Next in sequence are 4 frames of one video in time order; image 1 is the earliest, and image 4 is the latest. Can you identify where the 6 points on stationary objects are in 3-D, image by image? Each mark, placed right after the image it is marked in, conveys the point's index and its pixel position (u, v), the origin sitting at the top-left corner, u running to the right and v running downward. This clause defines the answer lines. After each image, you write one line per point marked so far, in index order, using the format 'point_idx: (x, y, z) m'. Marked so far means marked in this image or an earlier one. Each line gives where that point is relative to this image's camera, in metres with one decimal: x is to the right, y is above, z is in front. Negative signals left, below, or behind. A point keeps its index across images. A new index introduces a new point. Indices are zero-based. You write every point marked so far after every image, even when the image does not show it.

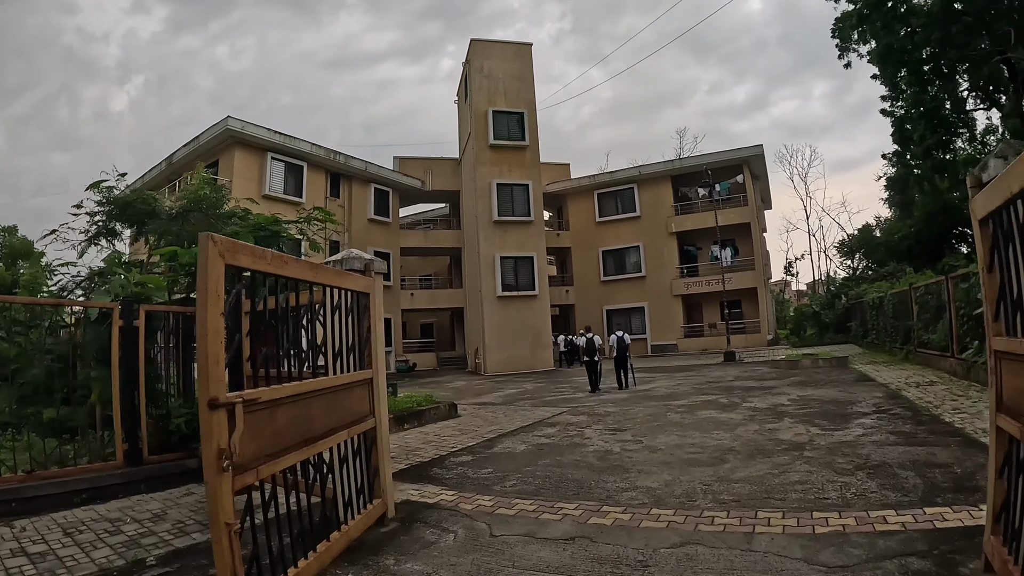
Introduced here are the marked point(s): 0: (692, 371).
0: (+5.2, -2.4, +17.8) m
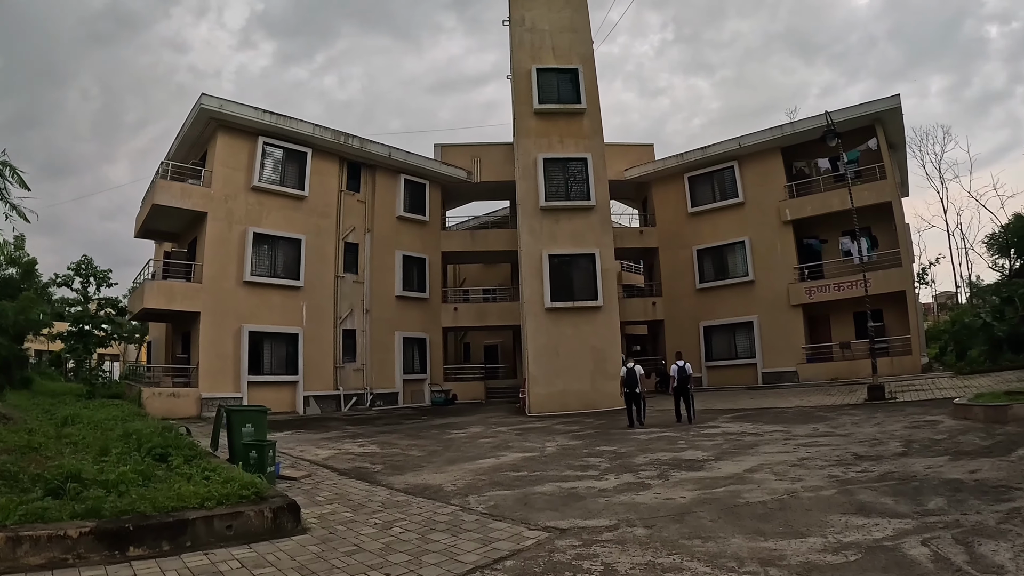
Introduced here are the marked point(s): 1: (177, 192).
0: (+5.5, -2.4, +11.0) m
1: (-11.0, +3.2, +20.2) m
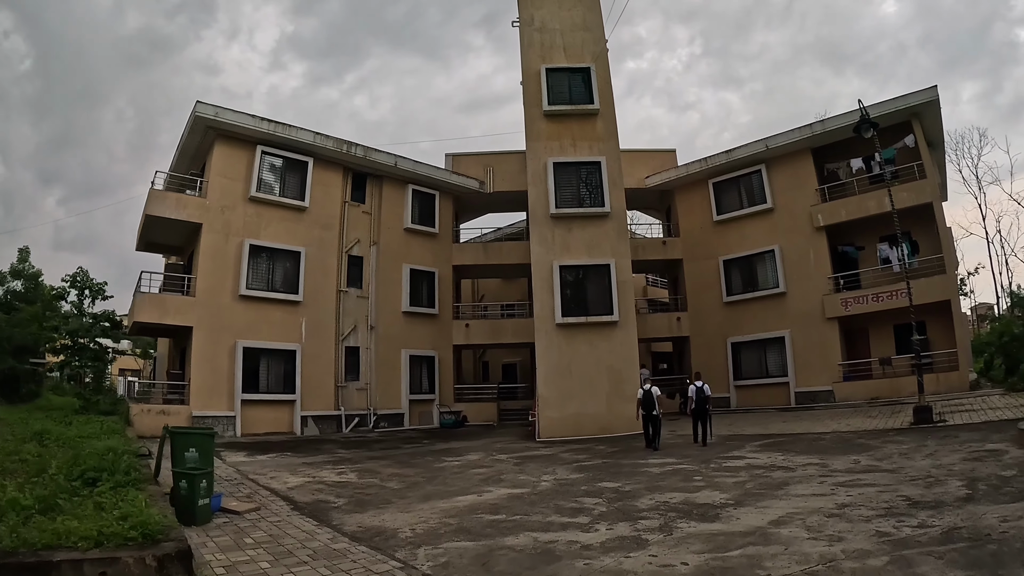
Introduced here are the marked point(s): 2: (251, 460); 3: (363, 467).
0: (+5.3, -2.6, +9.4) m
1: (-10.7, +2.7, +19.6) m
2: (-6.3, -3.9, +14.4) m
3: (-2.9, -3.5, +12.0) m
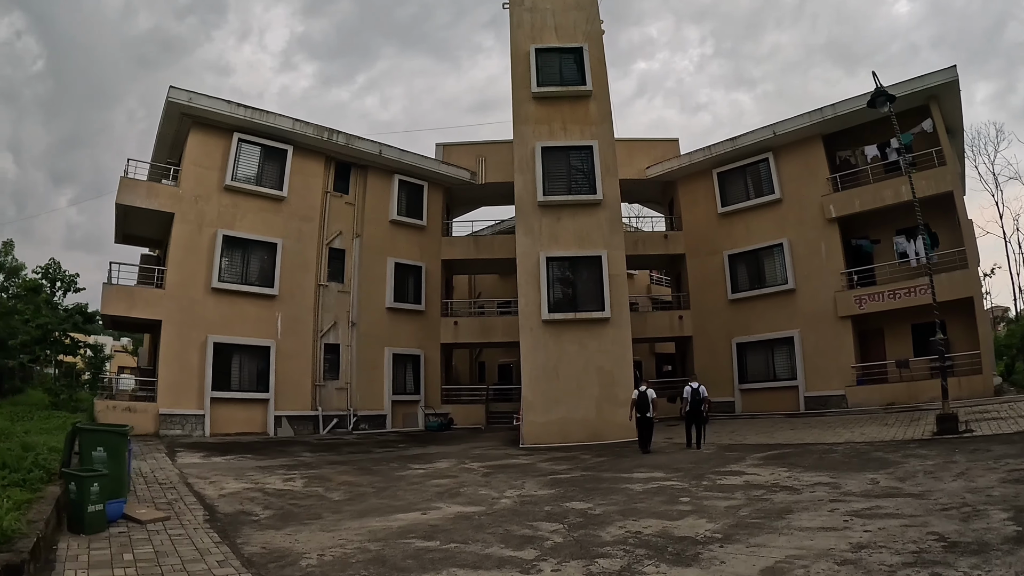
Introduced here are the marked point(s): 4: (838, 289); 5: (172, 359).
0: (+4.8, -2.4, +8.1) m
1: (-11.1, +2.9, +18.5) m
2: (-6.8, -3.7, +13.3) m
3: (-3.4, -3.3, +10.7) m
4: (+10.2, 0.0, +19.3) m
5: (-9.7, -2.0, +17.7) m
